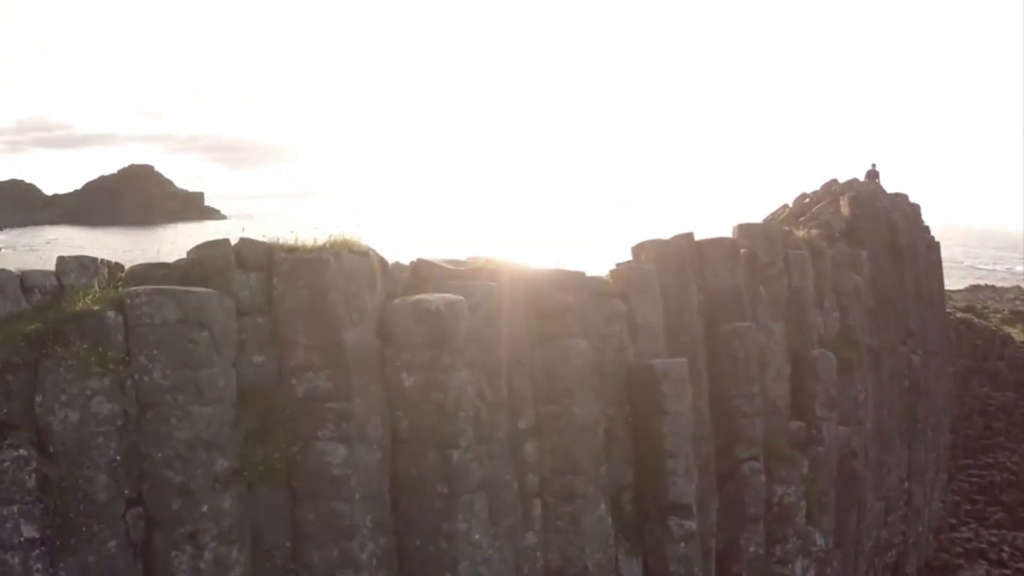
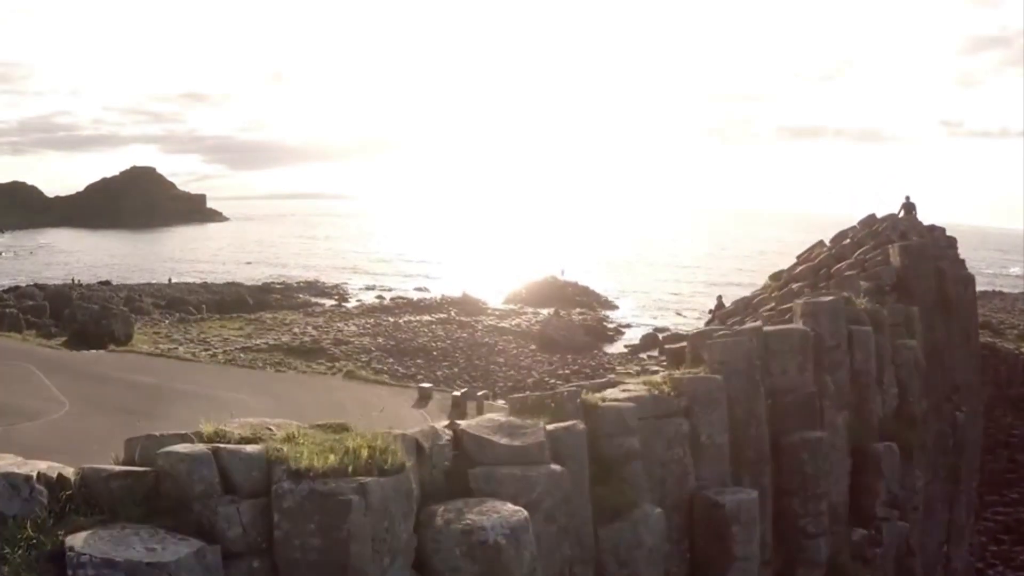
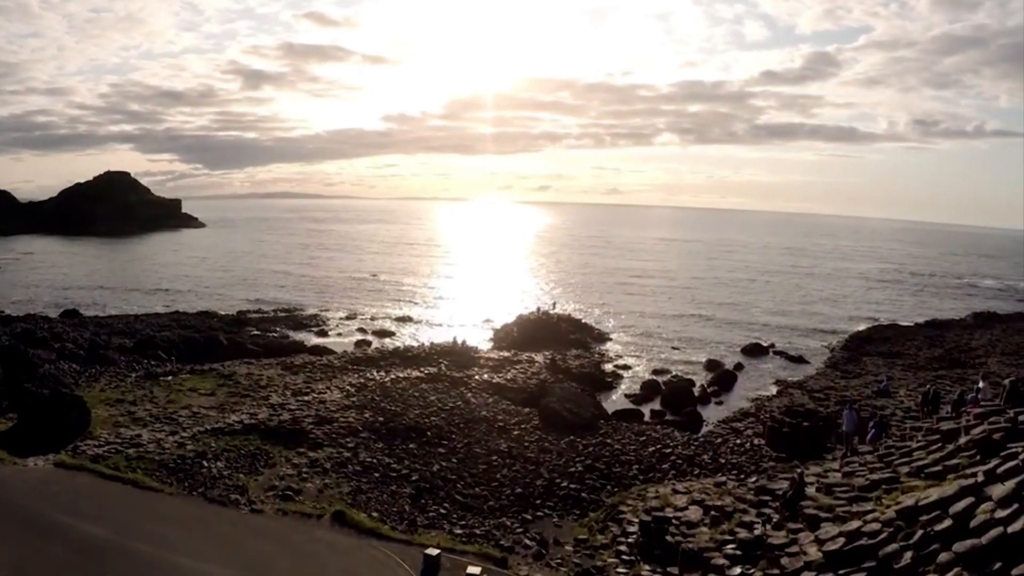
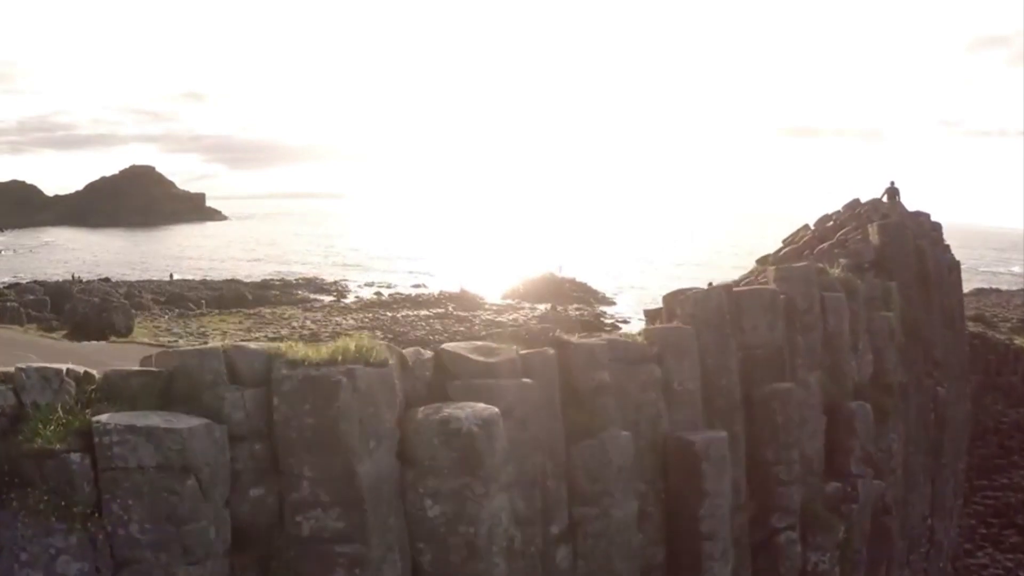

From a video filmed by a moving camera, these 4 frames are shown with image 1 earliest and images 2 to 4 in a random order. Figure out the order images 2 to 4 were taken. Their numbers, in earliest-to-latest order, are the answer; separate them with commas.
4, 2, 3
